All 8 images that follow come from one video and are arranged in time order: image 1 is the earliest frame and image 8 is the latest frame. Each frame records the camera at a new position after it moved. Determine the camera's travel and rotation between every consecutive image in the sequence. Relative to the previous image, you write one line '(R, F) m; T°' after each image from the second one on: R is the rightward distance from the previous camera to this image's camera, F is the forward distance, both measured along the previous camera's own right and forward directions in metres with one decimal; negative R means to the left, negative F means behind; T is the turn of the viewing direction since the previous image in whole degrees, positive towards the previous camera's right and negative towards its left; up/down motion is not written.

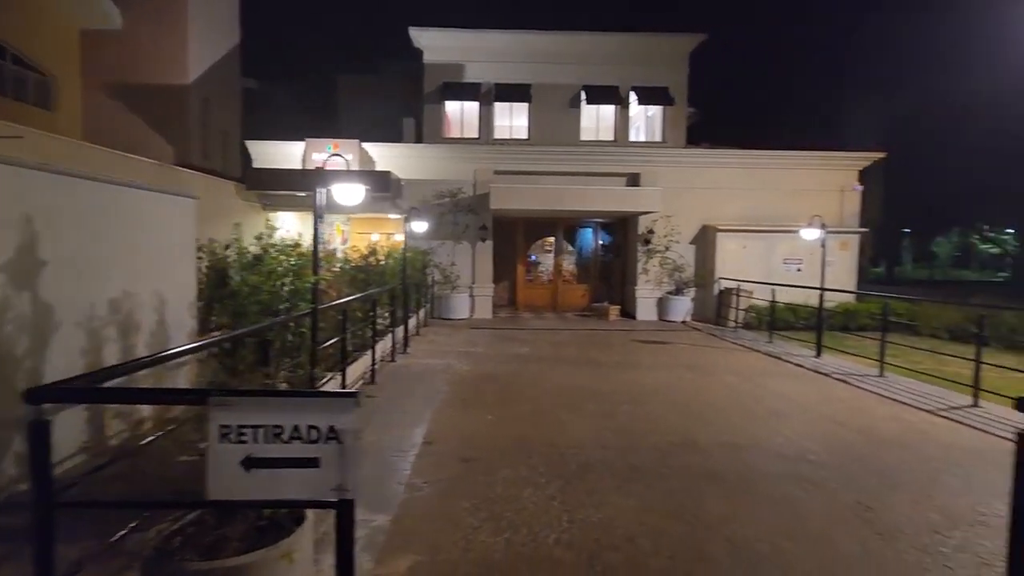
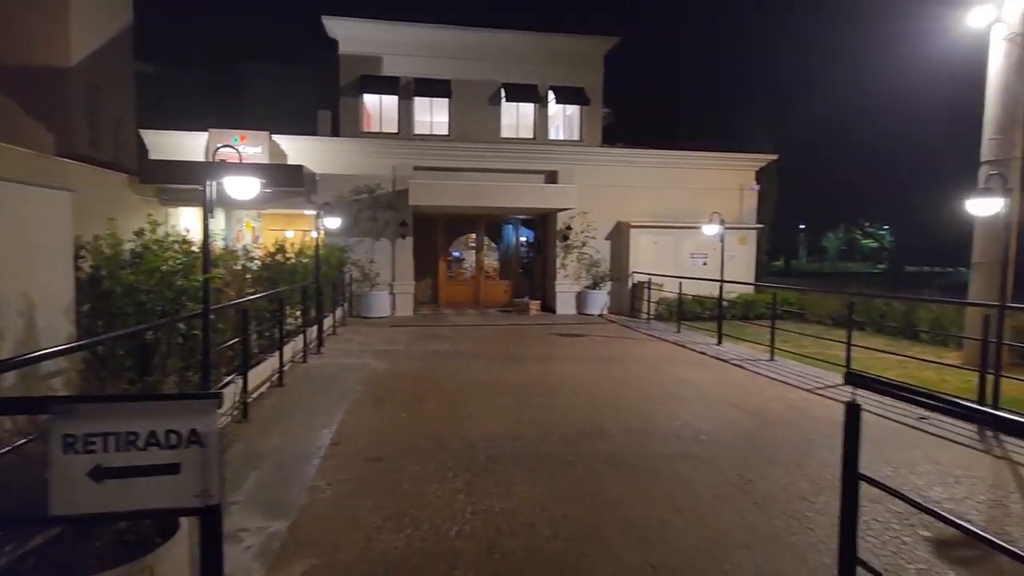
(+0.2, 0.0) m; +8°
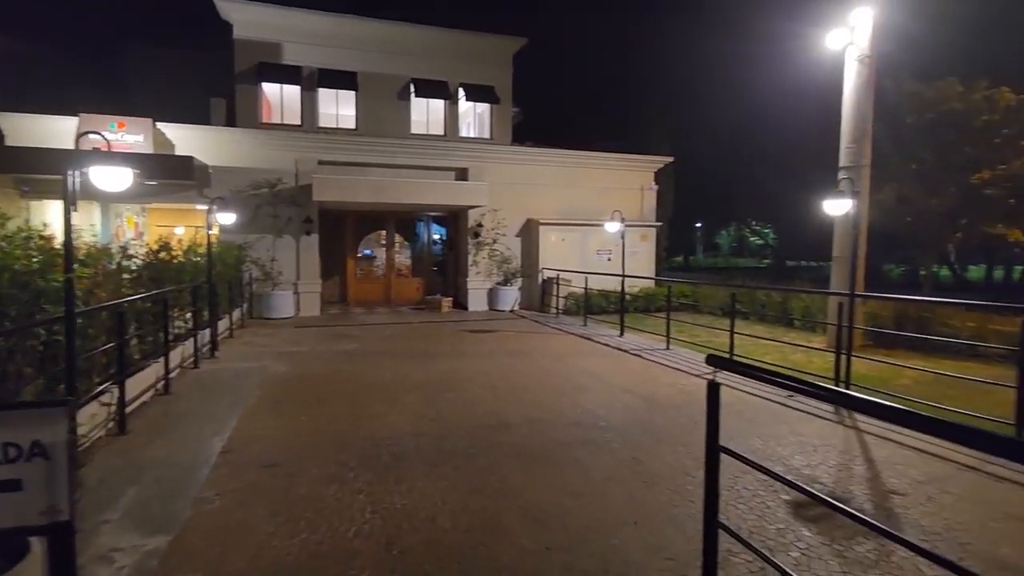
(+0.1, -0.1) m; +9°
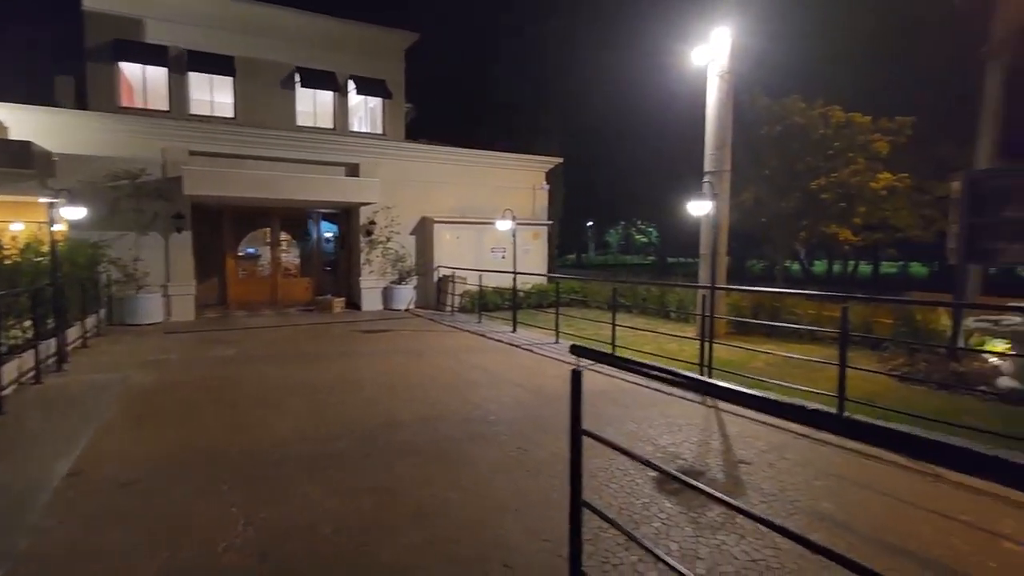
(+0.1, -0.1) m; +11°
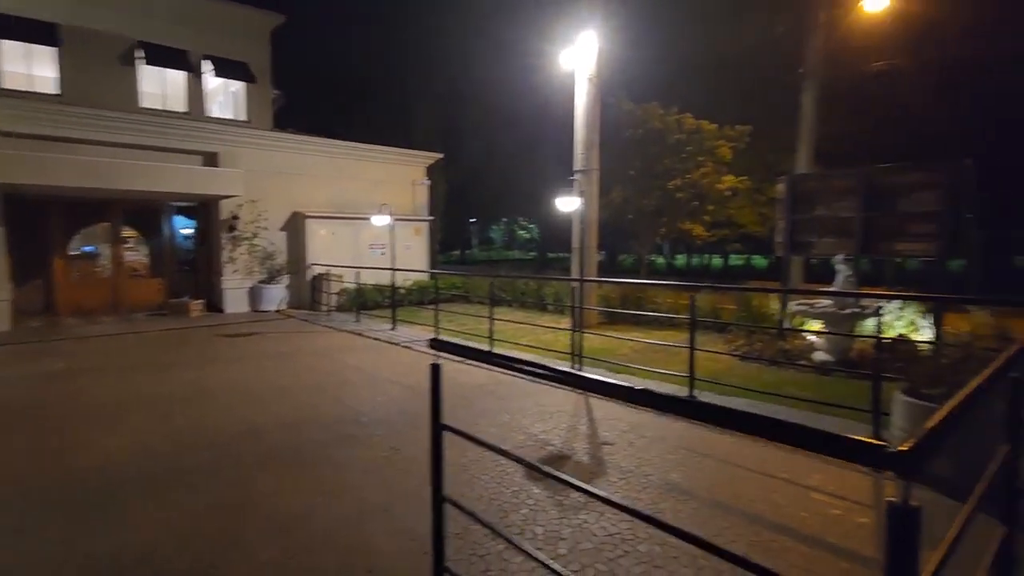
(+0.1, 0.0) m; +12°
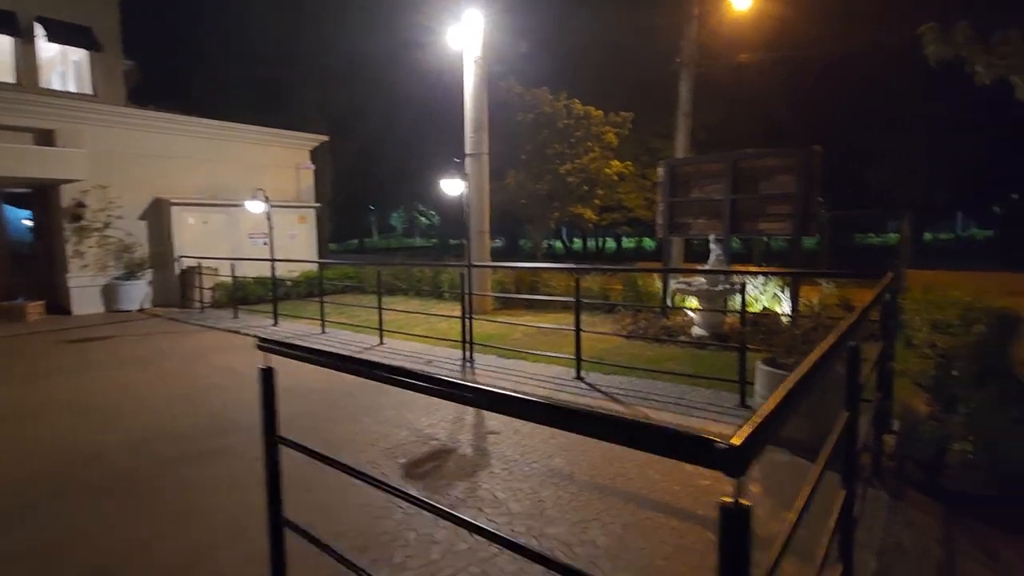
(+0.2, +0.2) m; +10°
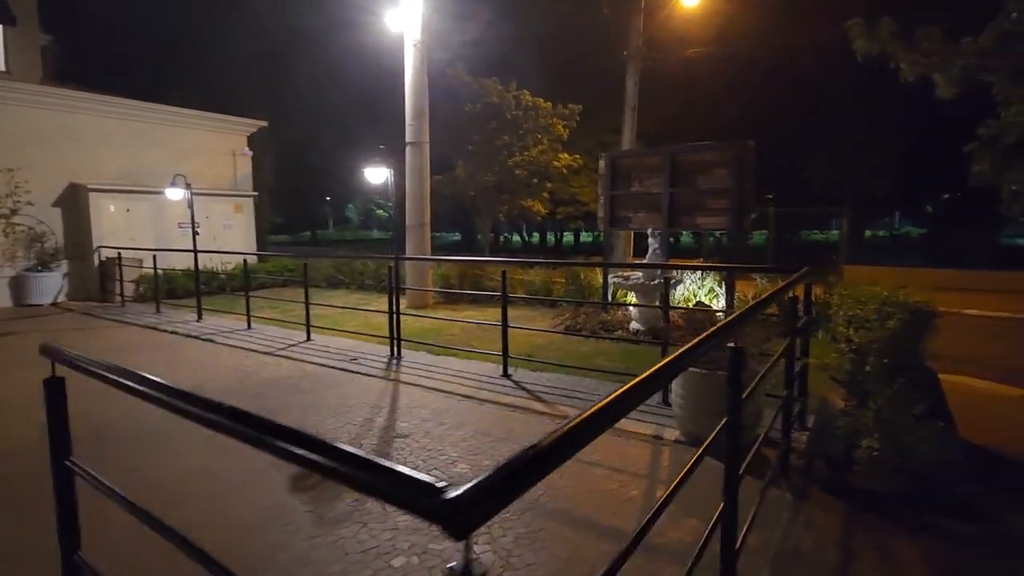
(+0.4, +0.2) m; +4°
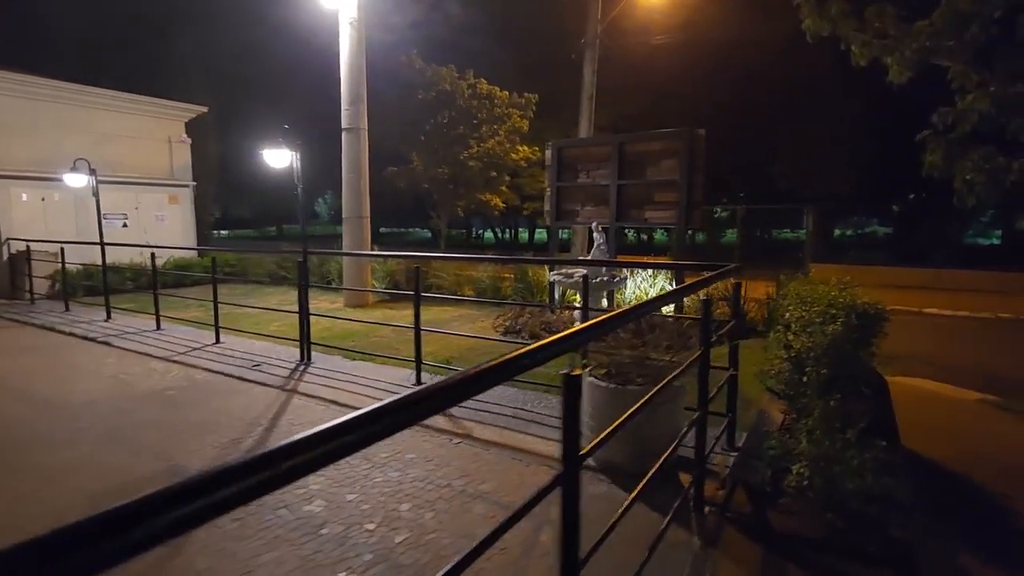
(+0.6, +0.5) m; +2°
